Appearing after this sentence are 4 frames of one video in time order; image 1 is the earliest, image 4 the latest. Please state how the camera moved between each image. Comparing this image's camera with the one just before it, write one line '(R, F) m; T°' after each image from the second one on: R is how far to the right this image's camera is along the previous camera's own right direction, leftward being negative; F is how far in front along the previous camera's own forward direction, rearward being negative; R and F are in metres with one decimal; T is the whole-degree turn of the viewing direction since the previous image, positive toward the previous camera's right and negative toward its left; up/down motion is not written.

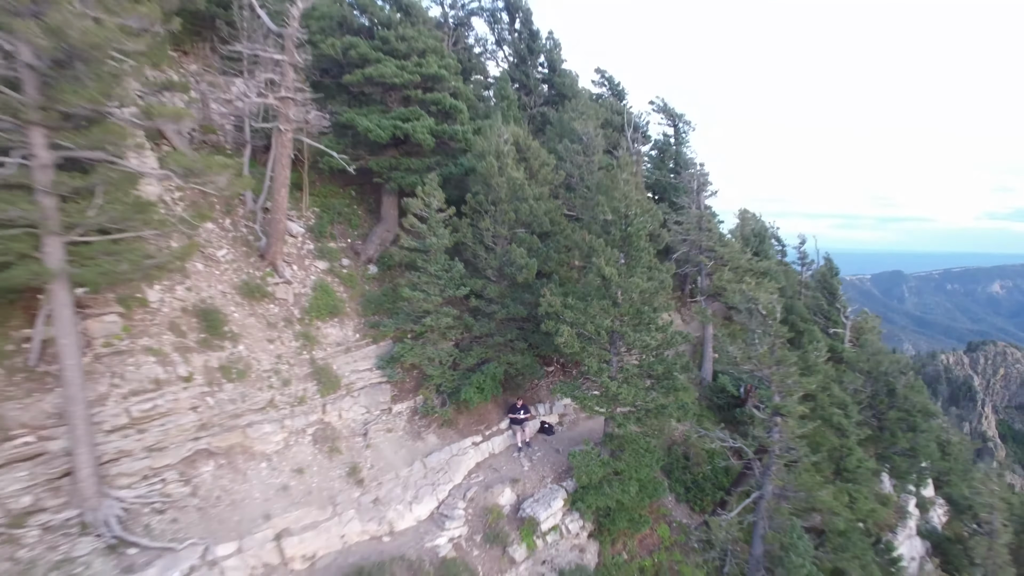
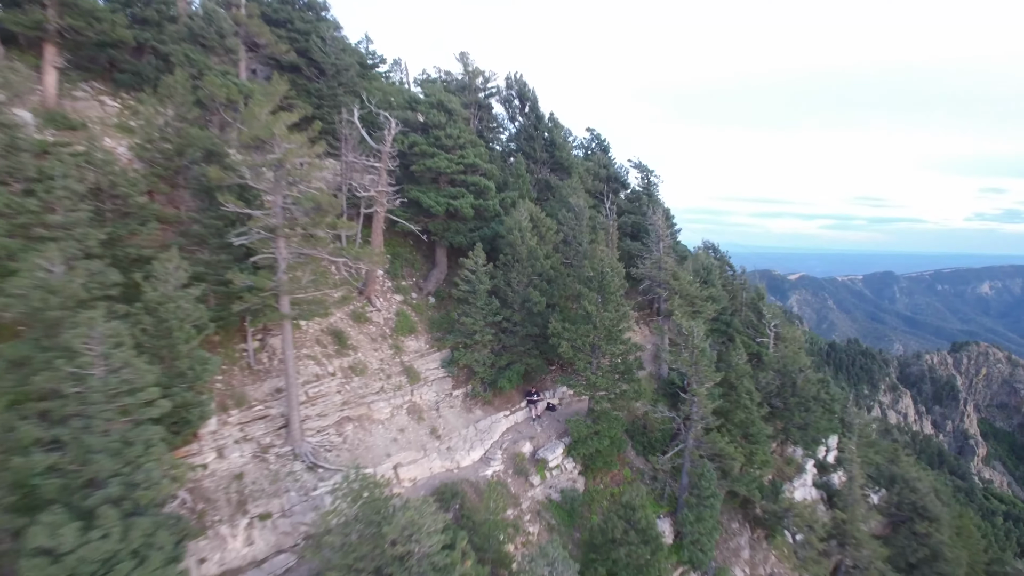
(-0.8, -6.5) m; +1°
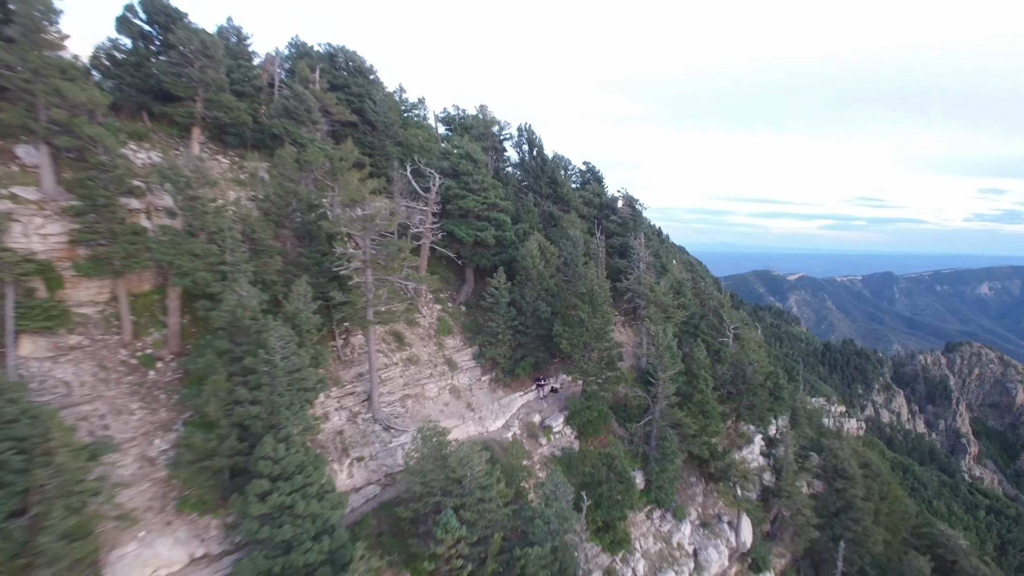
(-0.6, -6.2) m; 0°
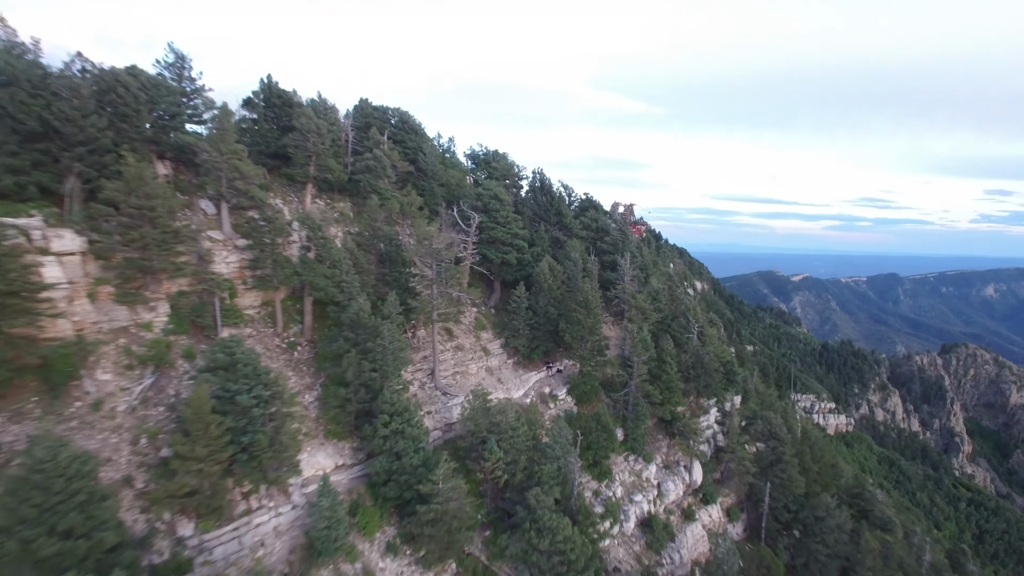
(-0.8, -9.4) m; 0°
